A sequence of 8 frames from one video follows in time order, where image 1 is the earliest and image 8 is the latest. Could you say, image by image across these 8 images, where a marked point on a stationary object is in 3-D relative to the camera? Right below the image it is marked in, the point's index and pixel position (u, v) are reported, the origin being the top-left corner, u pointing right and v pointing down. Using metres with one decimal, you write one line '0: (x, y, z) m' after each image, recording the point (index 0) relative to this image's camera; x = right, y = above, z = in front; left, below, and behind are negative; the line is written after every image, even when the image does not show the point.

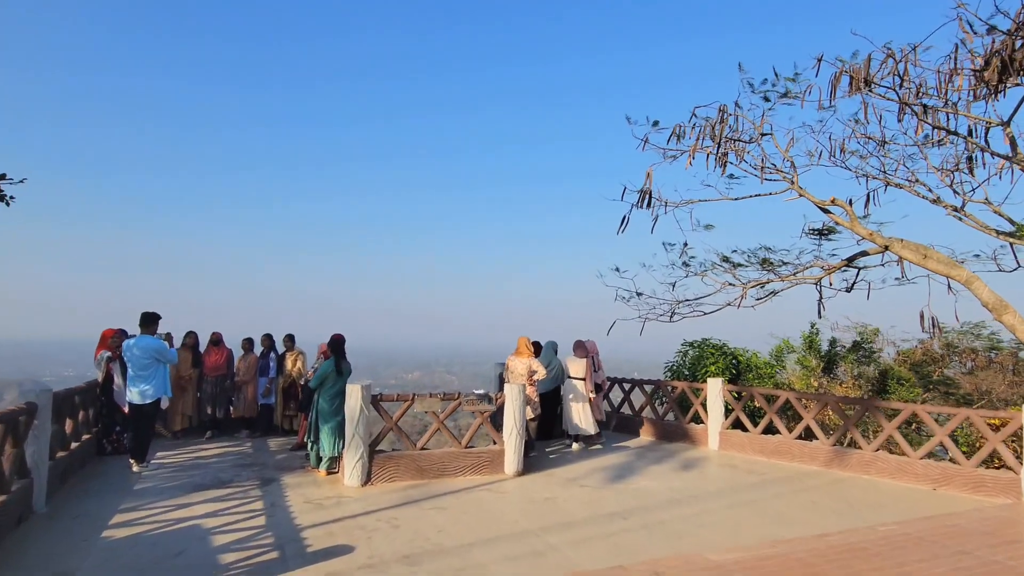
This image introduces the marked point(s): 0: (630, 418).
0: (+2.0, -2.2, +9.7) m
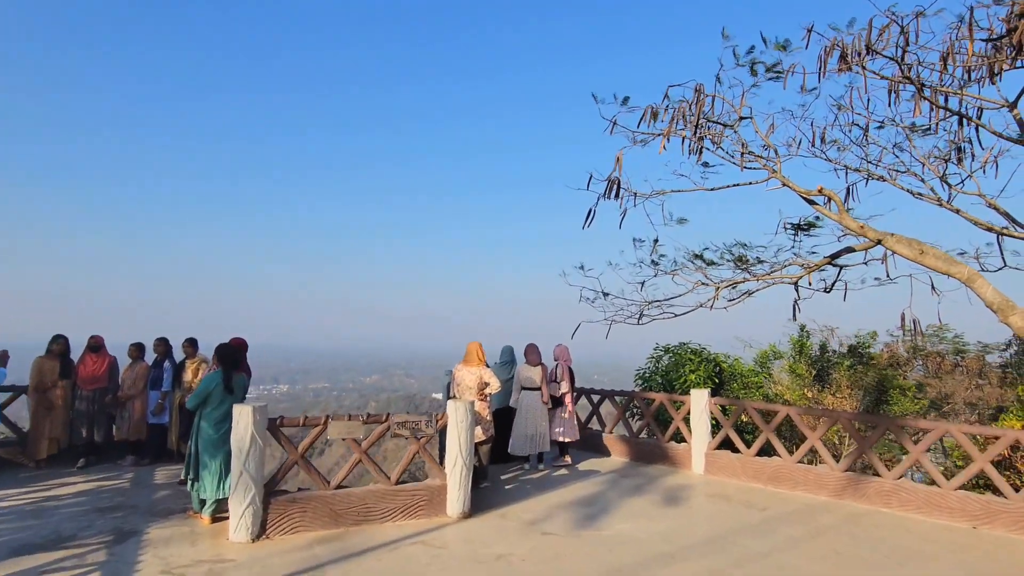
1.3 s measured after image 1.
0: (+1.3, -2.1, +8.4) m
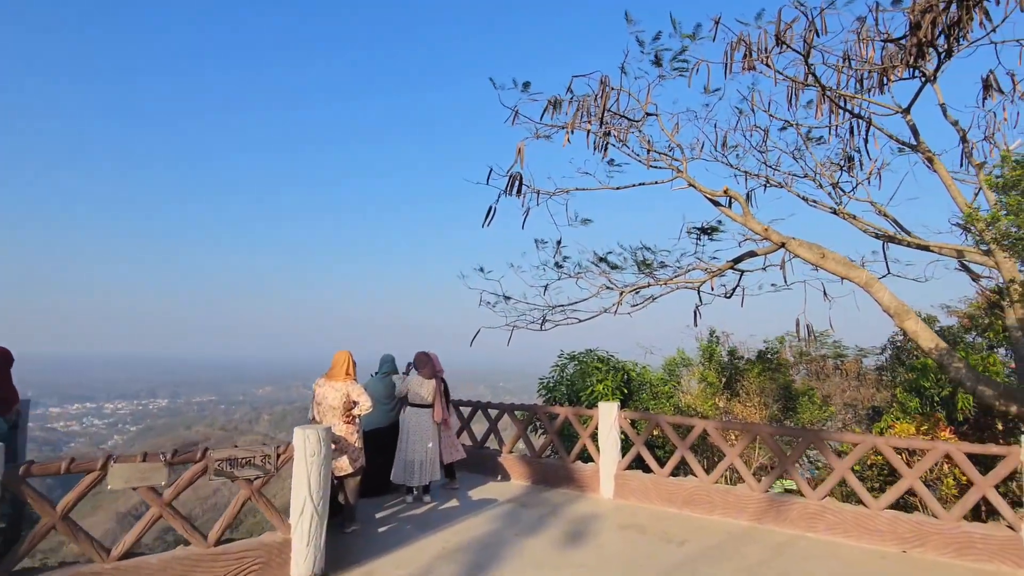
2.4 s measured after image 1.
0: (-0.2, -2.1, +7.3) m
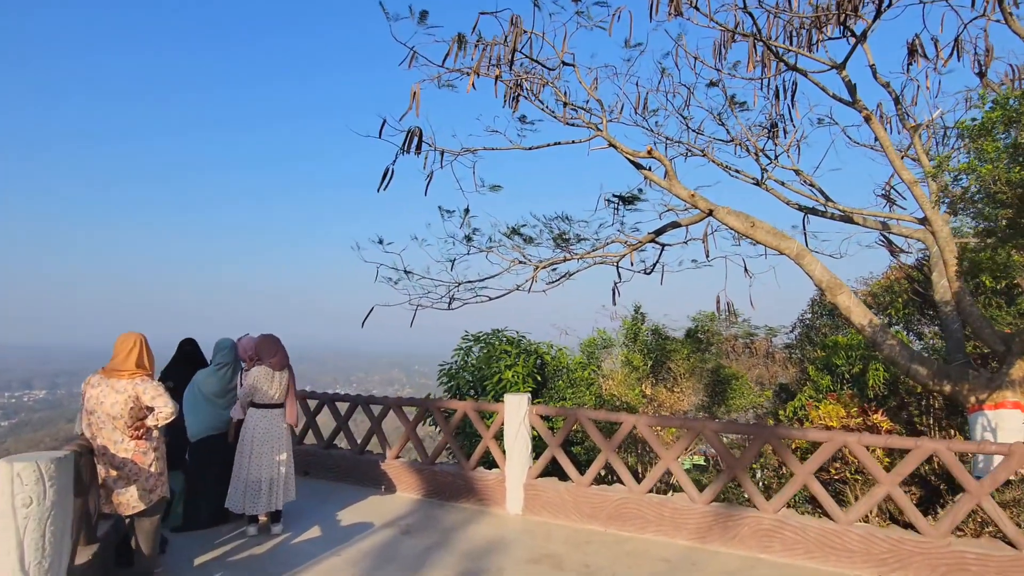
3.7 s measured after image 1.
0: (-1.3, -1.8, +5.9) m
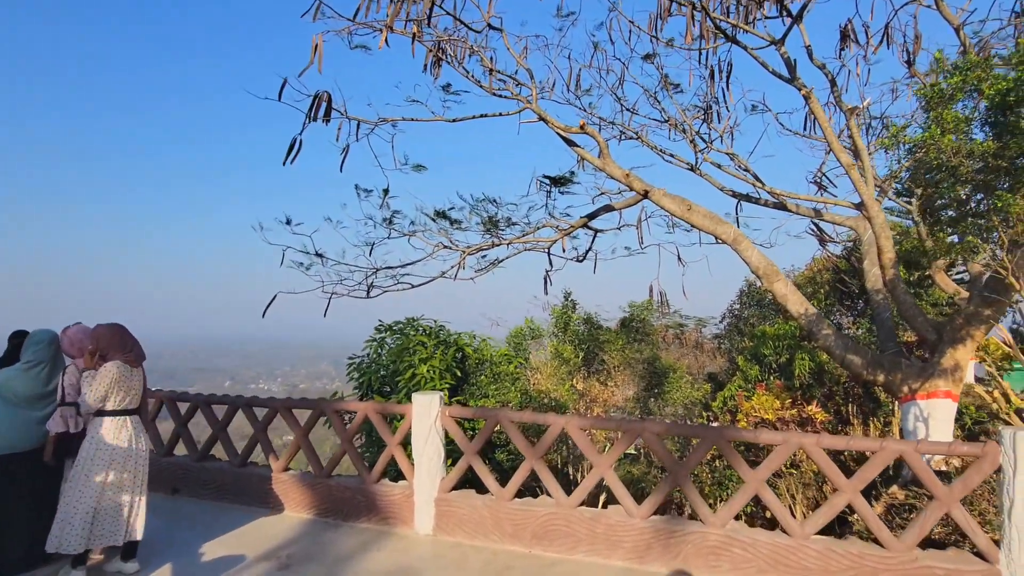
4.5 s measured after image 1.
0: (-2.1, -1.6, +4.9) m
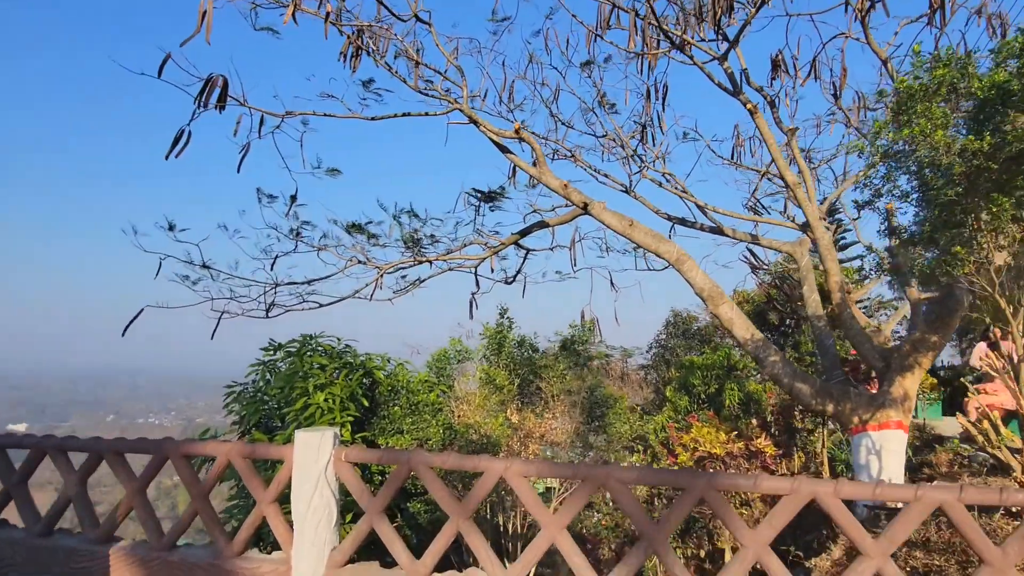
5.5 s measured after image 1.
0: (-2.6, -1.6, +3.6) m
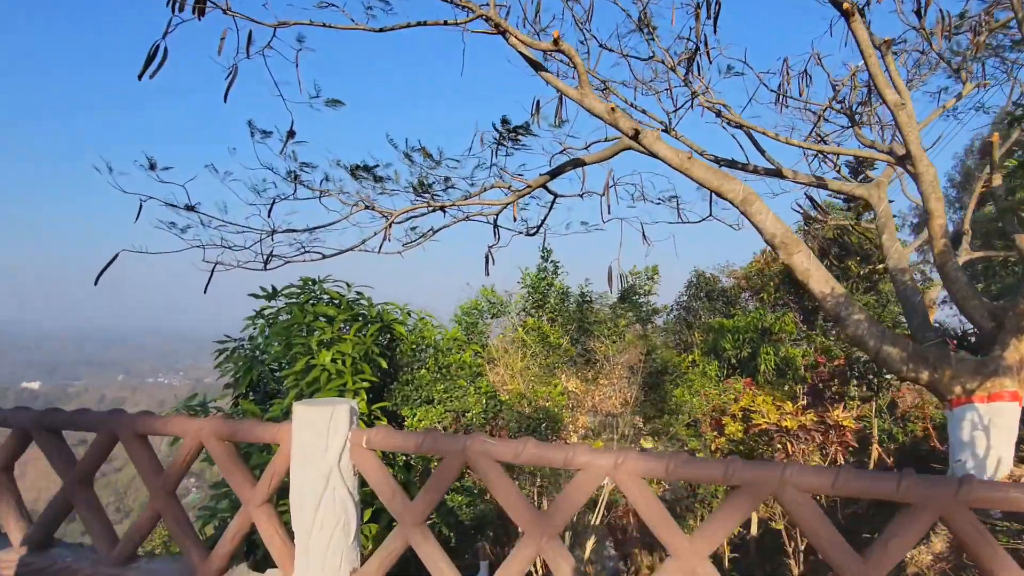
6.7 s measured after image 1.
0: (-2.3, -1.2, +2.7) m
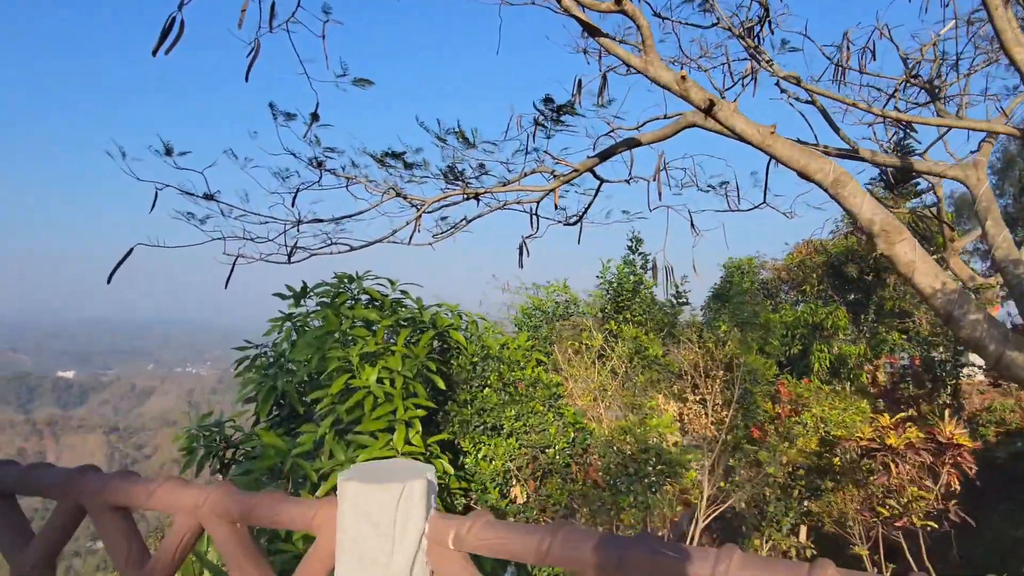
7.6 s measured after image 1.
0: (-1.9, -1.2, +2.0) m
